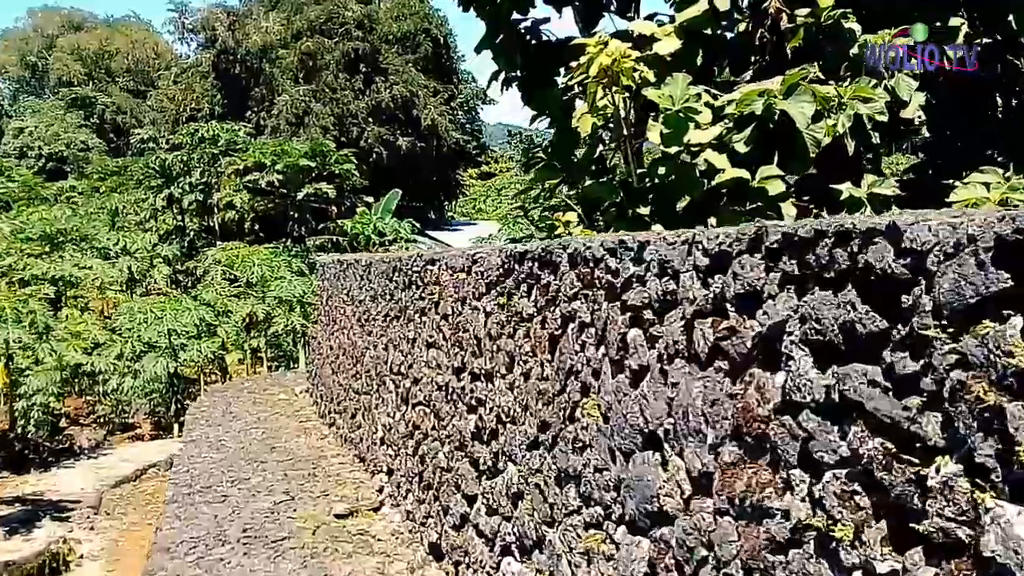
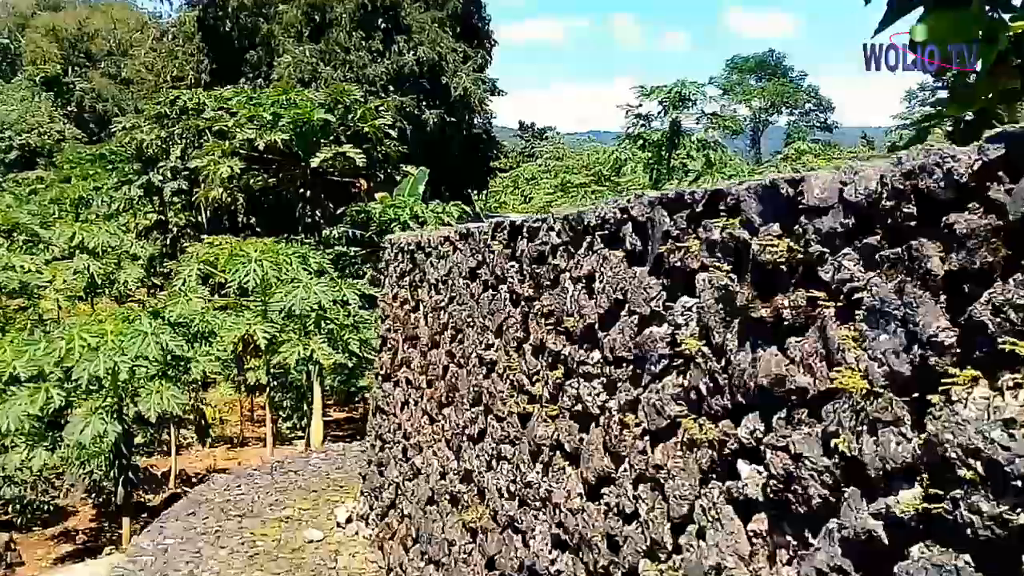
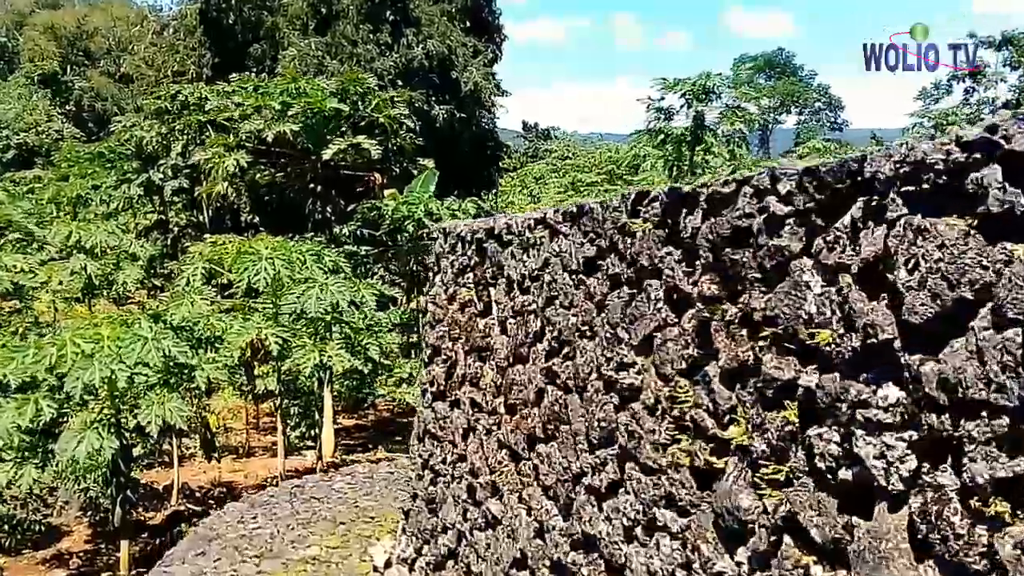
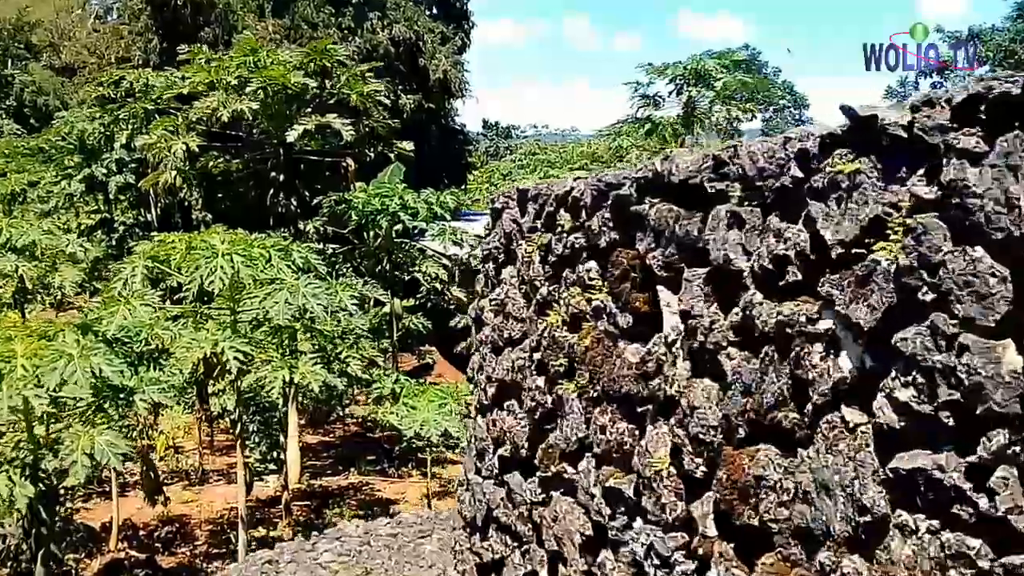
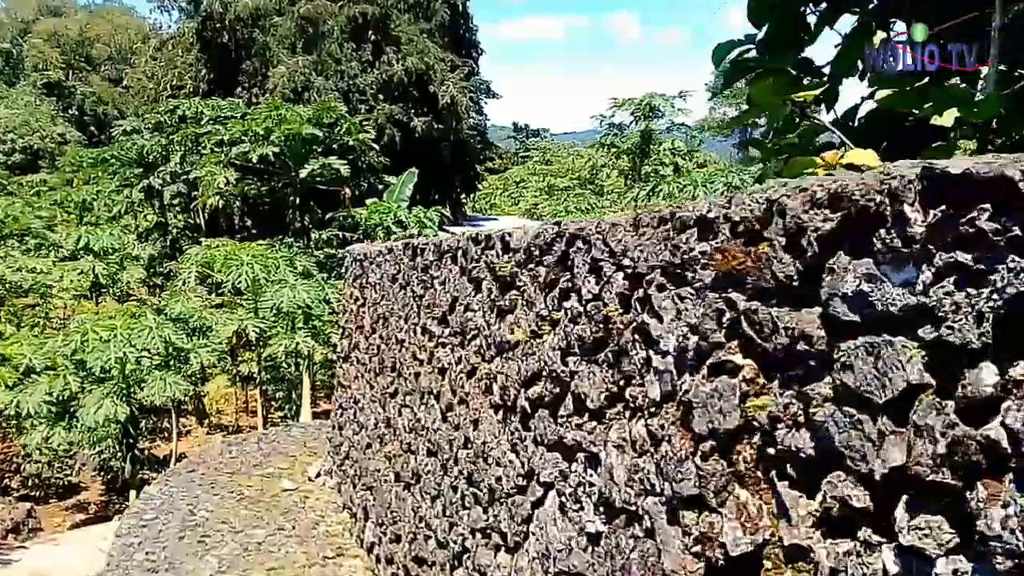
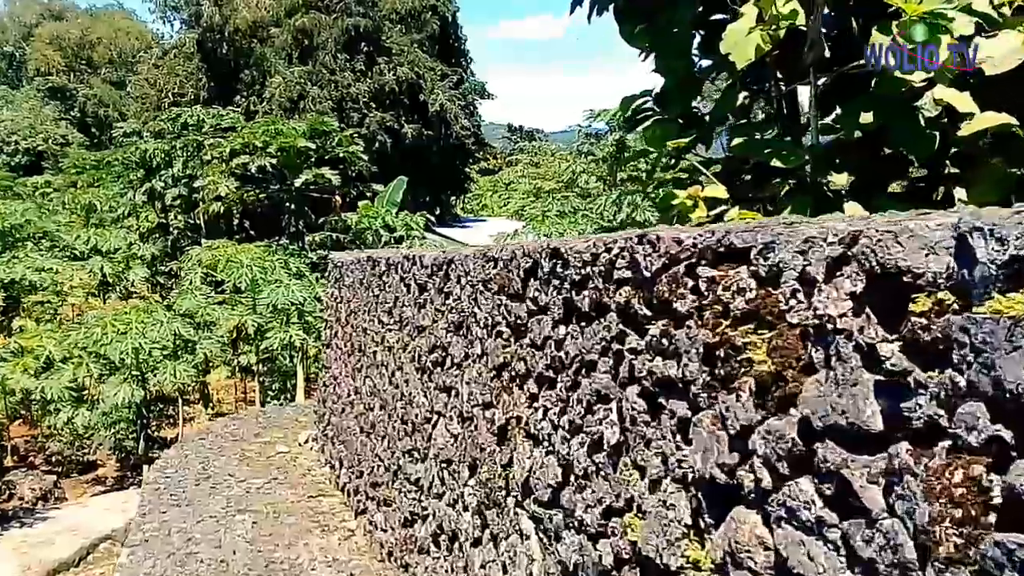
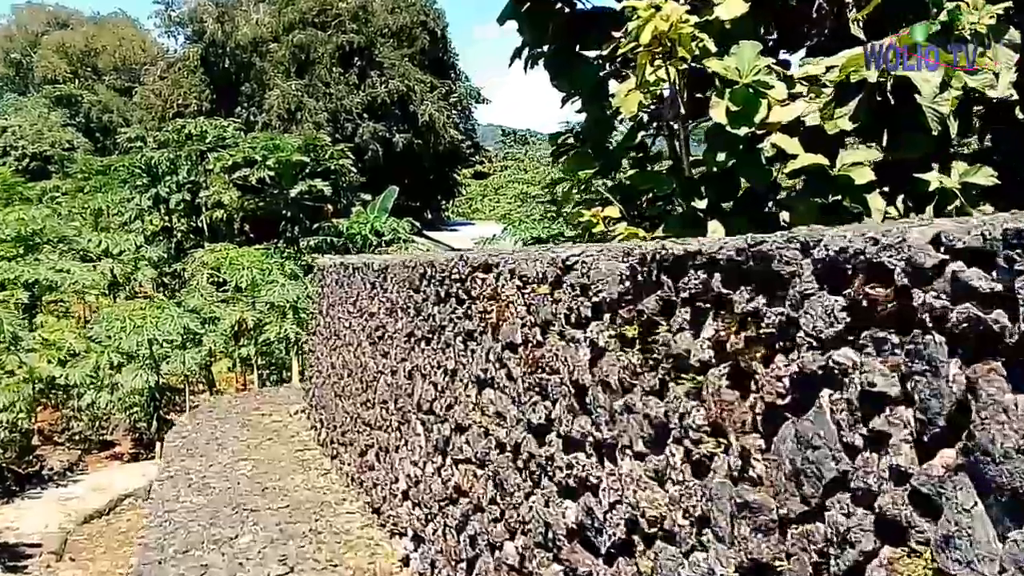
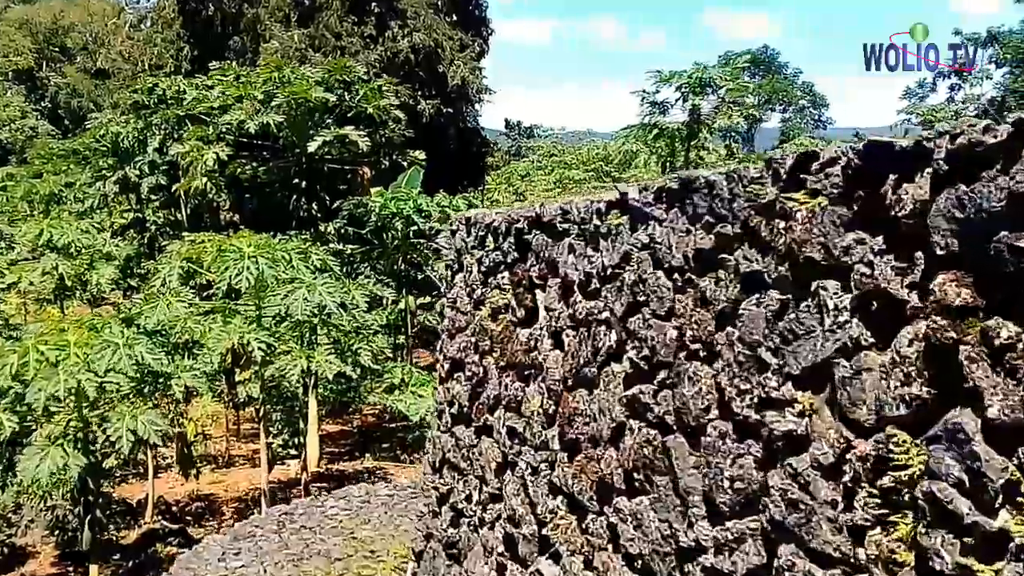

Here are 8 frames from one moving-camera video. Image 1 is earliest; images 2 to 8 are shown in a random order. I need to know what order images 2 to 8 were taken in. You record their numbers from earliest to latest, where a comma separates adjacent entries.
7, 6, 5, 2, 3, 8, 4
